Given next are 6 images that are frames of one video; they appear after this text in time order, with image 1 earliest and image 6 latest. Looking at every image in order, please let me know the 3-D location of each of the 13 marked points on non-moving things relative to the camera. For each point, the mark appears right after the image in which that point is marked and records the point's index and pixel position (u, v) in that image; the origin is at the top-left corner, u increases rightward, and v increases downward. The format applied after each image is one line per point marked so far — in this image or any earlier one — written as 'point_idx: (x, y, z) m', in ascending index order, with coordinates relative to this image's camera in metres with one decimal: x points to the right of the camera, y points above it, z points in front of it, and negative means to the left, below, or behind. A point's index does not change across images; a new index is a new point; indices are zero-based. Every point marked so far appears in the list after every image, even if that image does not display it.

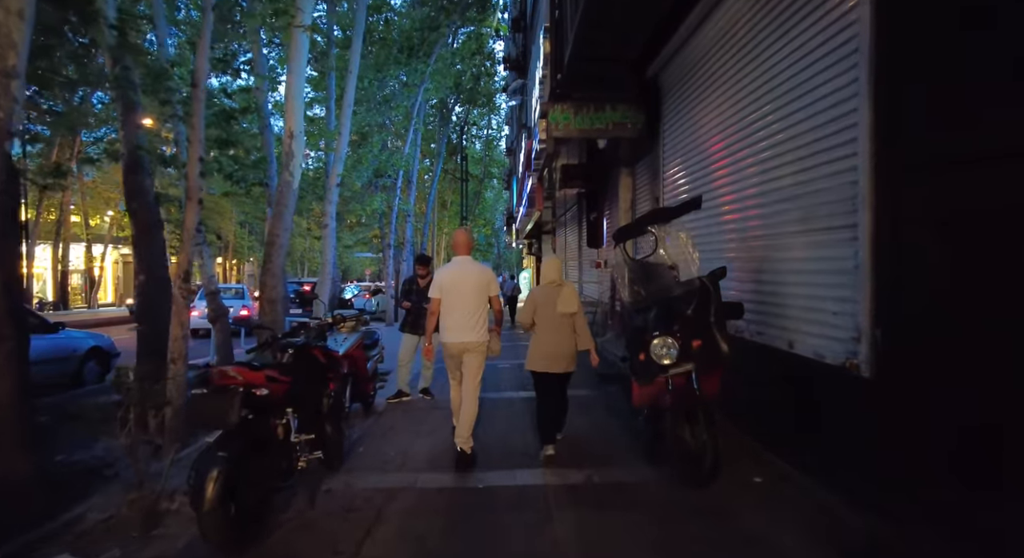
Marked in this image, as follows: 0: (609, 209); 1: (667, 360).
0: (+2.1, +1.4, +11.7) m
1: (+1.2, -0.6, +4.3) m
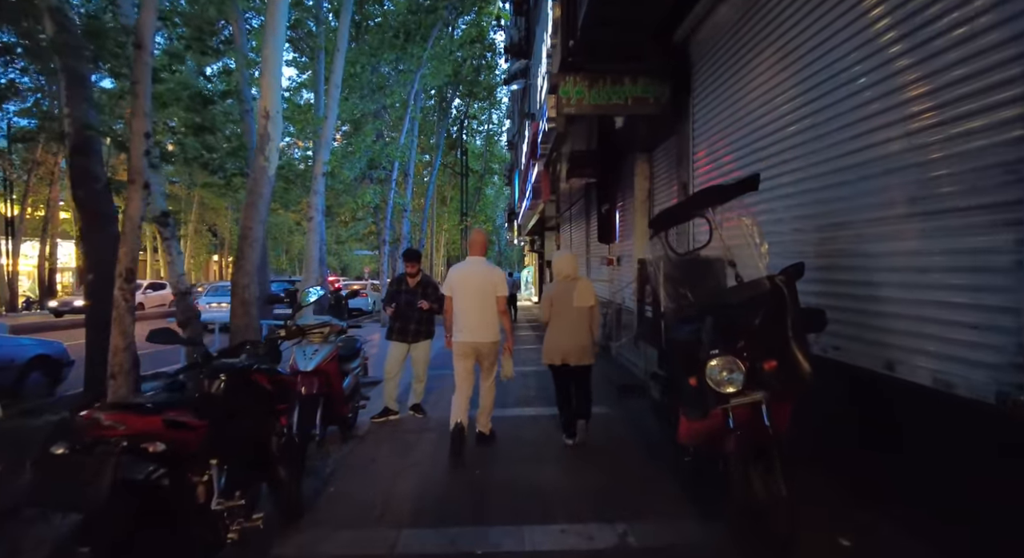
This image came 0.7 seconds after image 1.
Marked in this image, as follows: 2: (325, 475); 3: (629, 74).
0: (+2.2, +1.5, +10.6) m
1: (+1.2, -0.6, +3.2) m
2: (-1.6, -1.7, +4.9) m
3: (+1.5, +2.7, +7.5) m
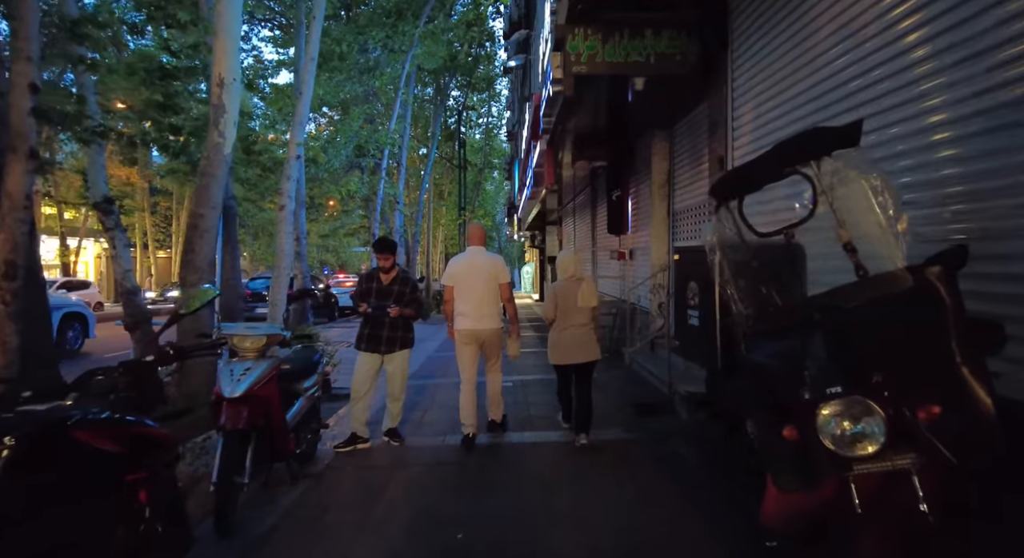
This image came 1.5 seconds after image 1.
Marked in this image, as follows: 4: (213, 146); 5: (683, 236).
0: (+2.1, +1.5, +9.3) m
1: (+1.2, -0.6, +1.9) m
2: (-1.6, -1.6, +3.6) m
3: (+1.5, +2.8, +6.2) m
4: (-3.8, +1.7, +7.3) m
5: (+2.5, +0.6, +8.1) m
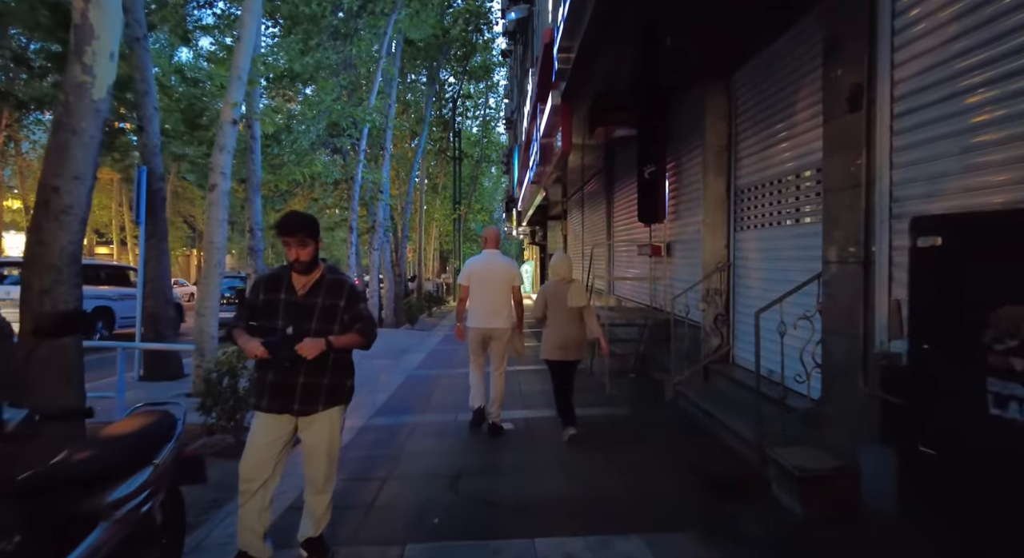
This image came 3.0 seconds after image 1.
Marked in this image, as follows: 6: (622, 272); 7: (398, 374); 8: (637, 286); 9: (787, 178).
0: (+2.1, +1.5, +7.0) m
1: (+1.2, -0.6, -0.3) m
2: (-1.6, -1.7, +1.3) m
3: (+1.5, +2.7, +4.0) m
4: (-3.8, +1.7, +5.0) m
5: (+2.5, +0.5, +5.8) m
6: (+2.0, +0.1, +10.3) m
7: (-2.0, -1.7, +10.3) m
8: (+2.1, -0.1, +9.3) m
9: (+2.5, +0.9, +5.2) m
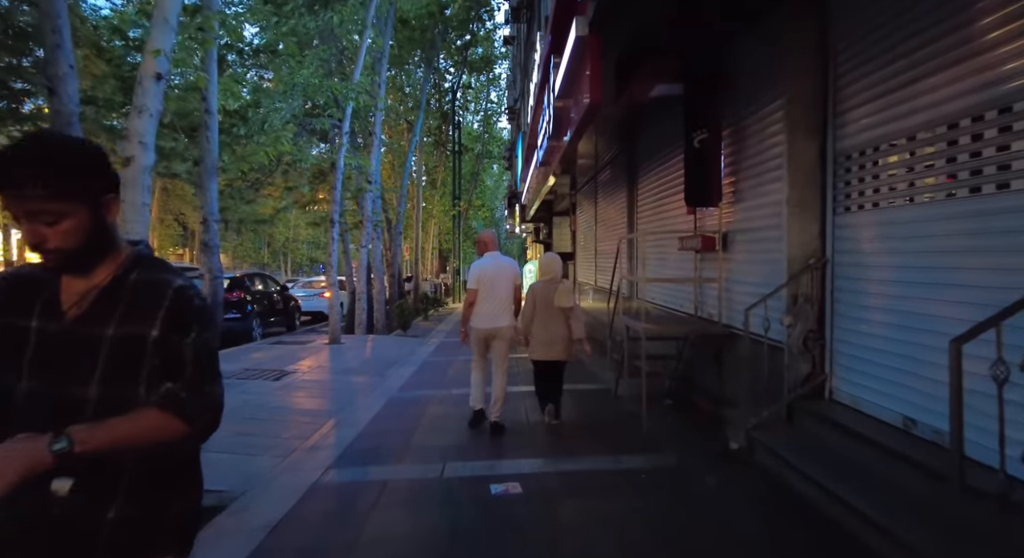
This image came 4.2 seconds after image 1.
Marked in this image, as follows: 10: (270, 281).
0: (+2.2, +1.5, +5.2) m
1: (+1.3, -0.6, -2.1) m
2: (-1.5, -1.7, -0.5) m
3: (+1.6, +2.7, +2.1) m
4: (-3.7, +1.7, +3.2) m
5: (+2.5, +0.5, +4.0) m
6: (+2.1, +0.1, +8.5) m
7: (-2.0, -1.7, +8.5) m
8: (+2.1, -0.1, +7.5) m
9: (+2.6, +0.9, +3.4) m
10: (-7.3, -0.1, +17.2) m
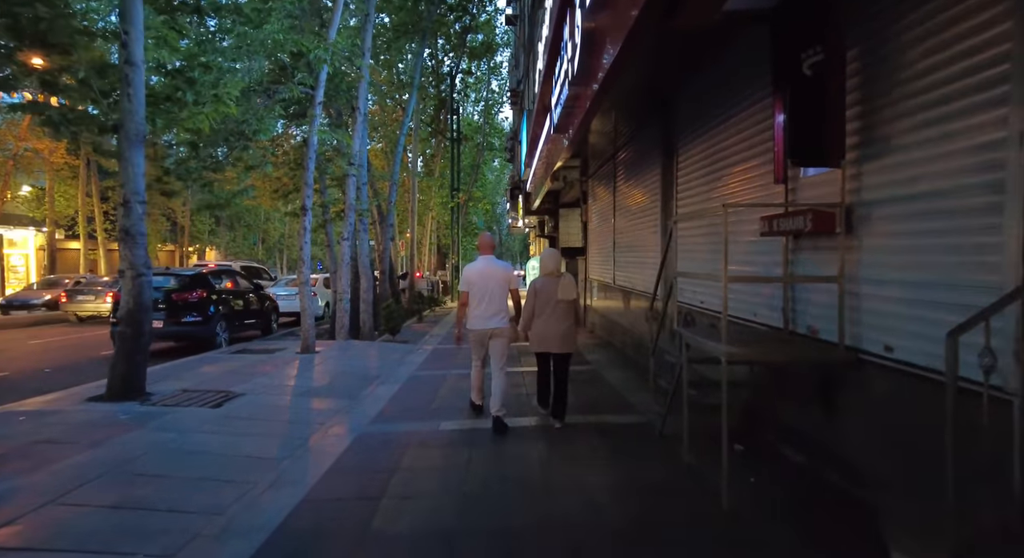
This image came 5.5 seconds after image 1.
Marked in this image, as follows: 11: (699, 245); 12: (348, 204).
0: (+2.3, +1.5, +3.2) m
1: (+1.3, -0.7, -4.2) m
2: (-1.5, -1.7, -2.5) m
3: (+1.7, +2.7, +0.1) m
4: (-3.7, +1.6, +1.2) m
5: (+2.6, +0.5, +2.0) m
6: (+2.2, +0.1, +6.5) m
7: (-1.9, -1.7, +6.5) m
8: (+2.2, -0.1, +5.5) m
9: (+2.7, +0.9, +1.4) m
10: (-7.2, 0.0, +15.2) m
11: (+2.2, +0.4, +6.8) m
12: (-4.0, +1.8, +14.0) m
